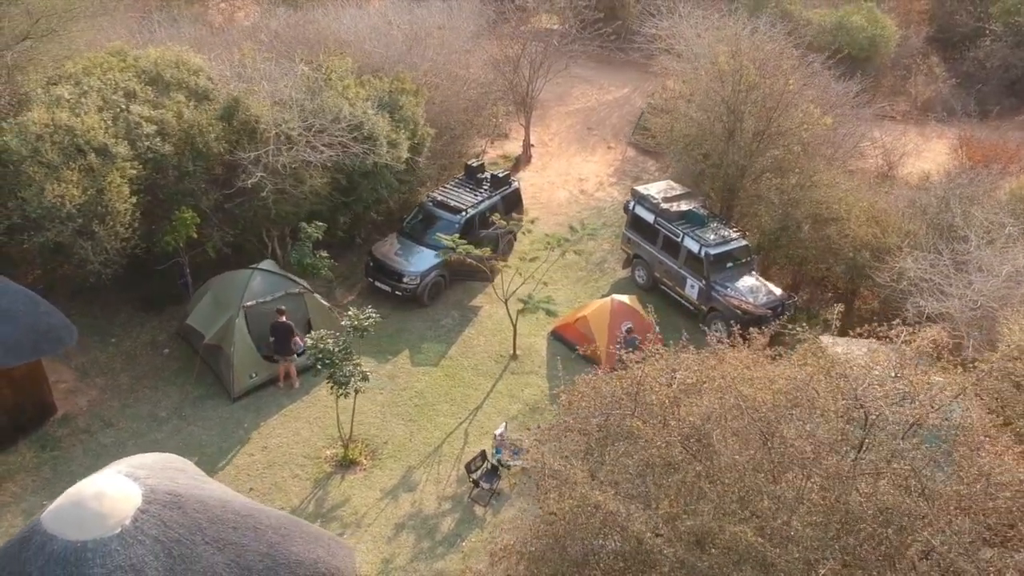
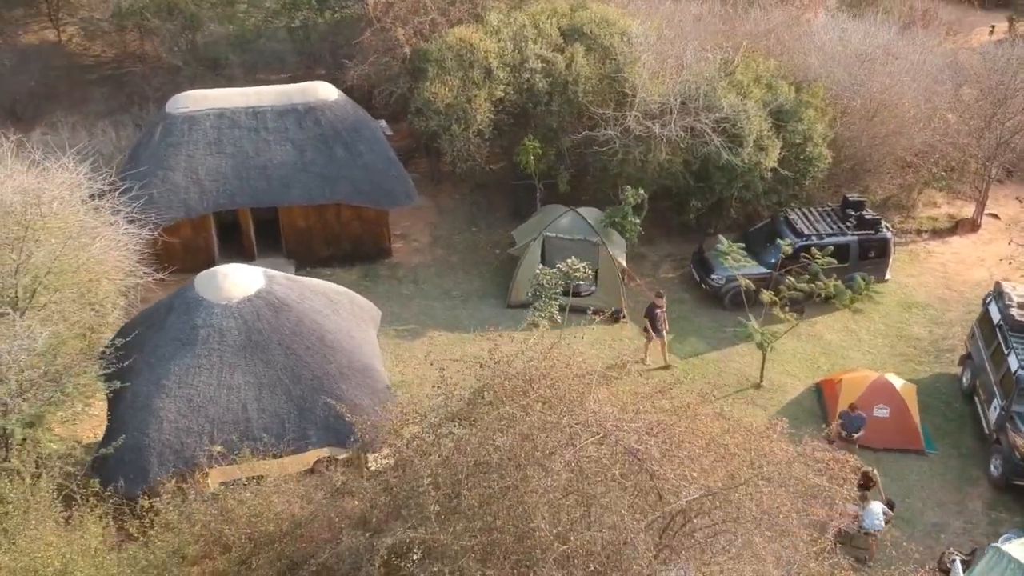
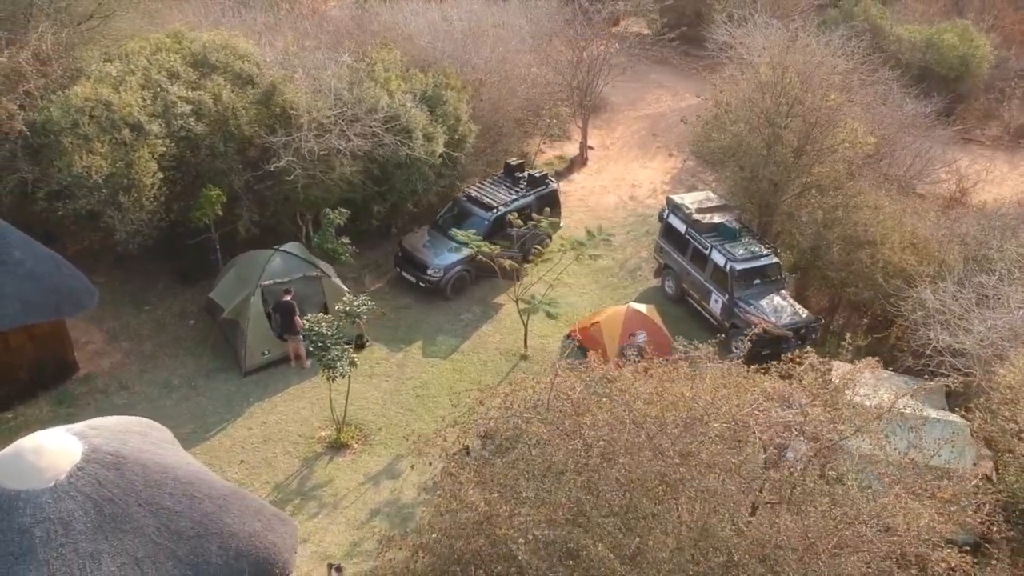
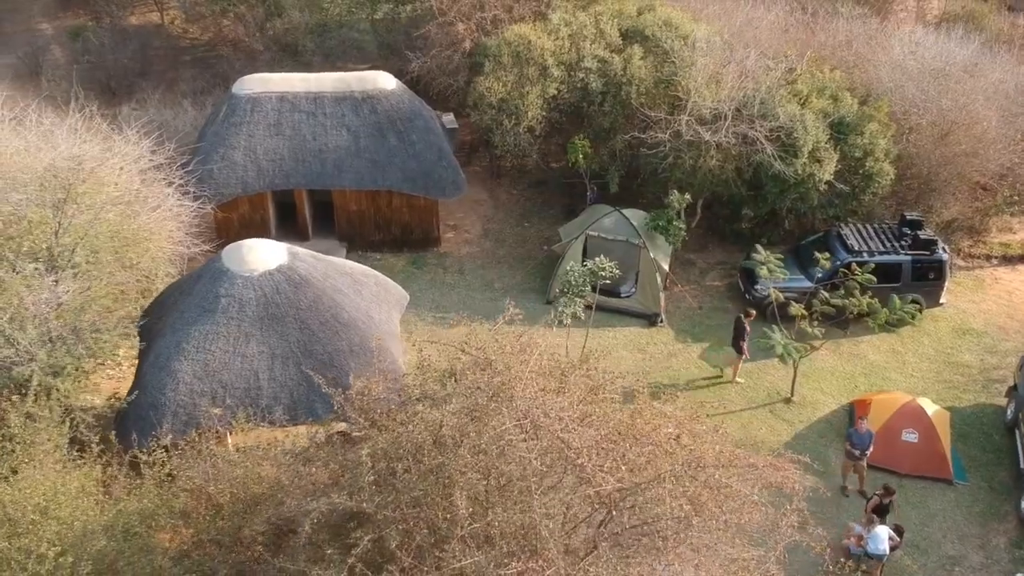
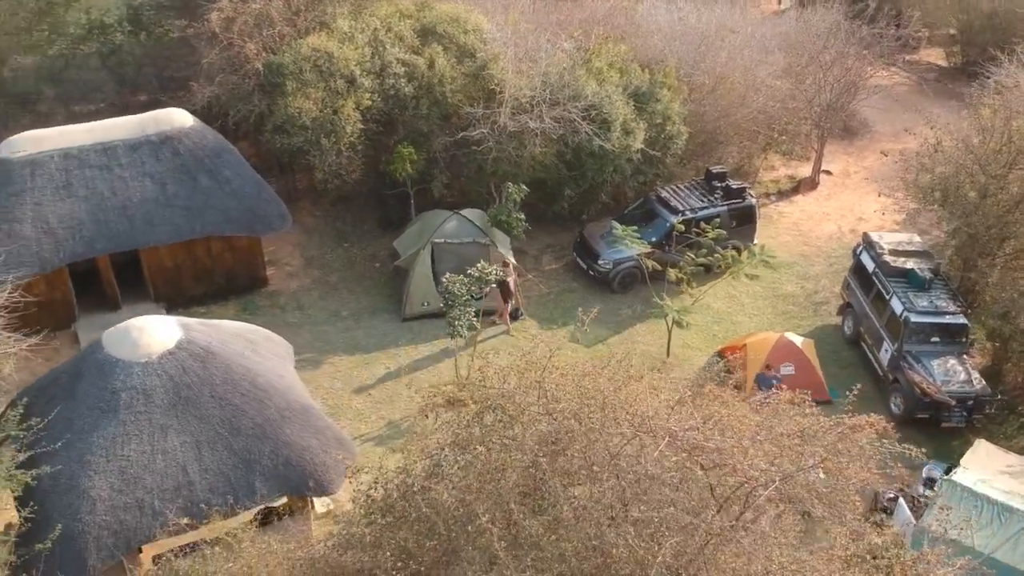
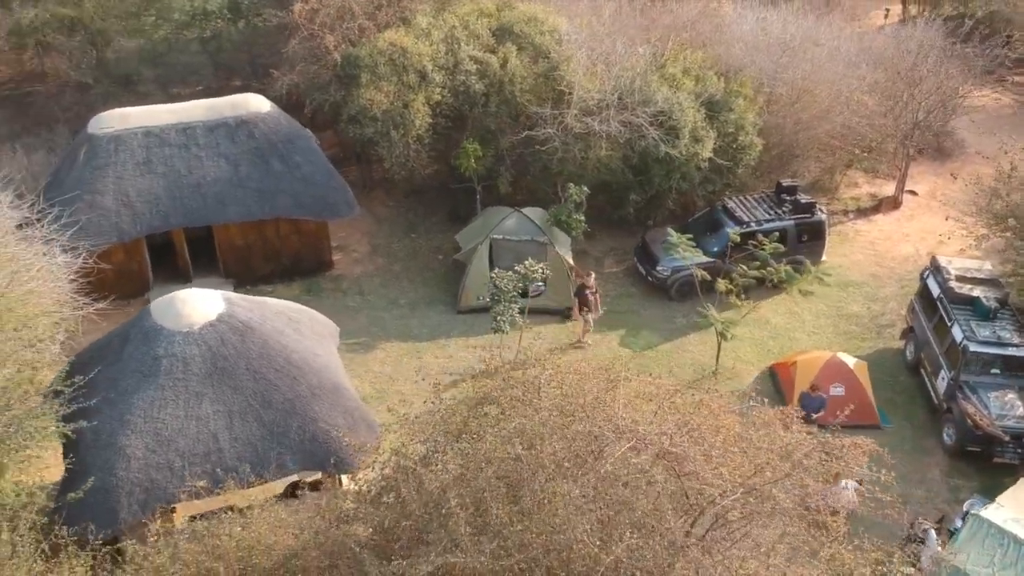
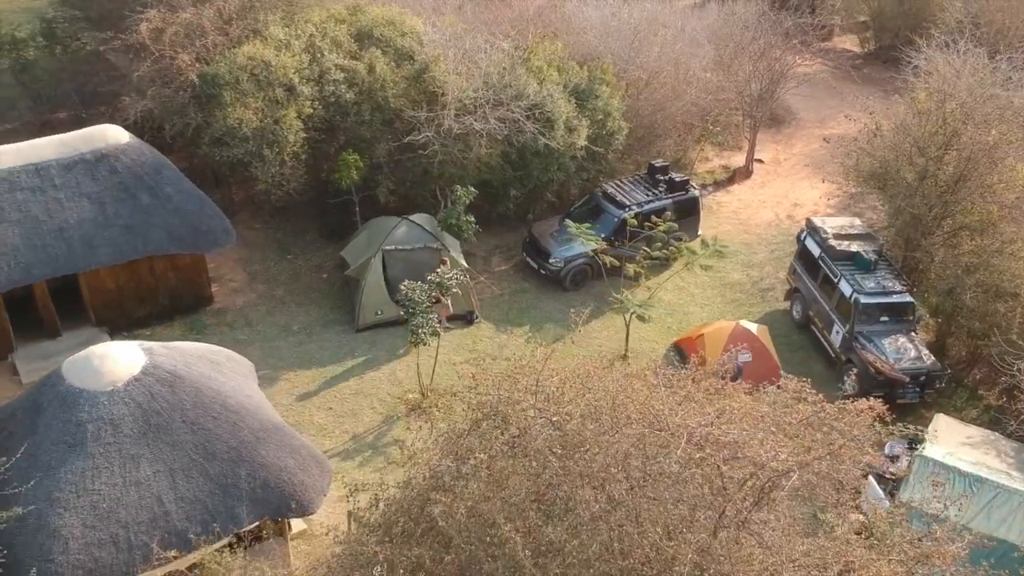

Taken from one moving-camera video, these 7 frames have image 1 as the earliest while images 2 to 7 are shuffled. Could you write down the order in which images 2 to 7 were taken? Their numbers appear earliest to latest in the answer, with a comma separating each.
3, 7, 5, 6, 2, 4
